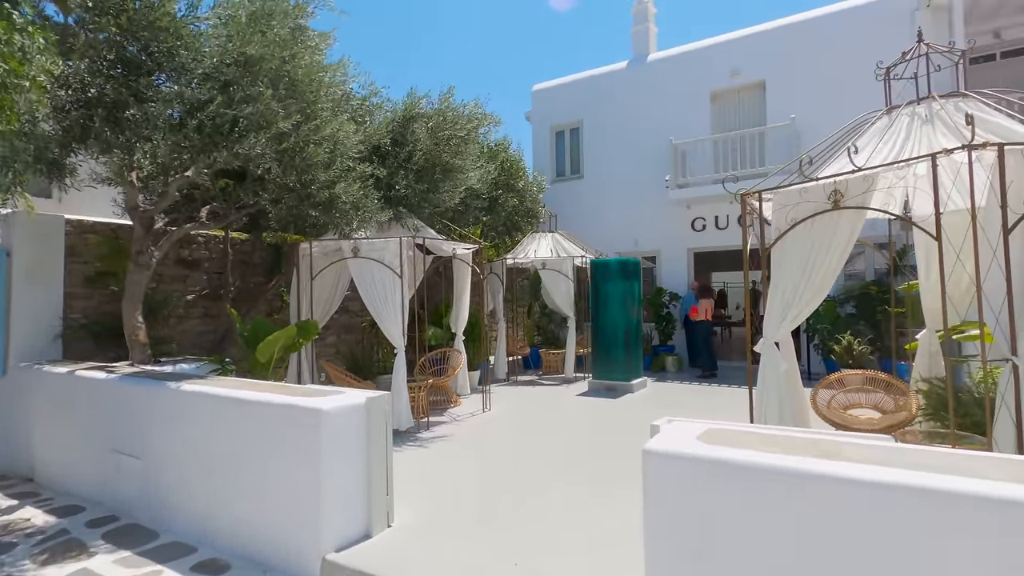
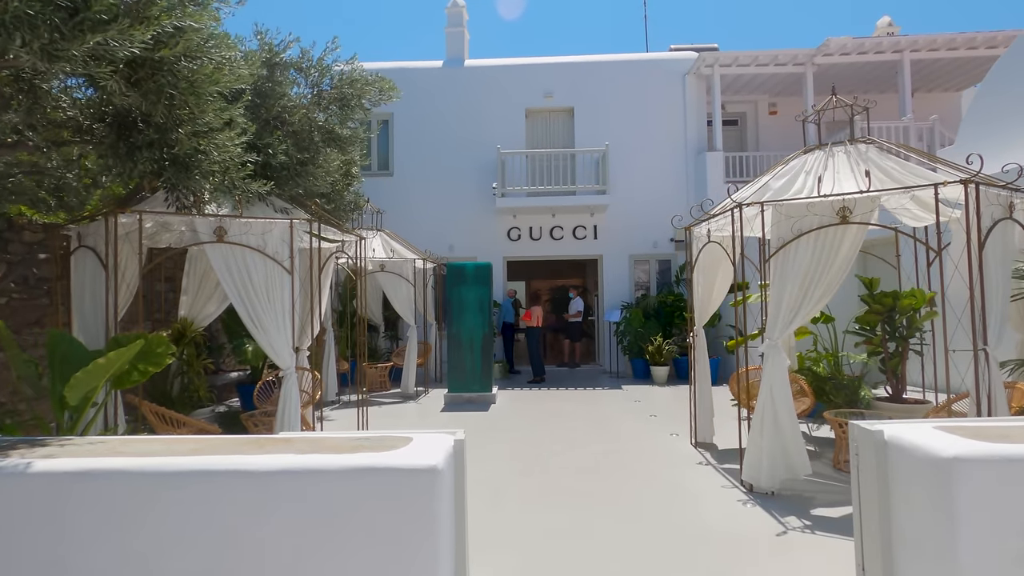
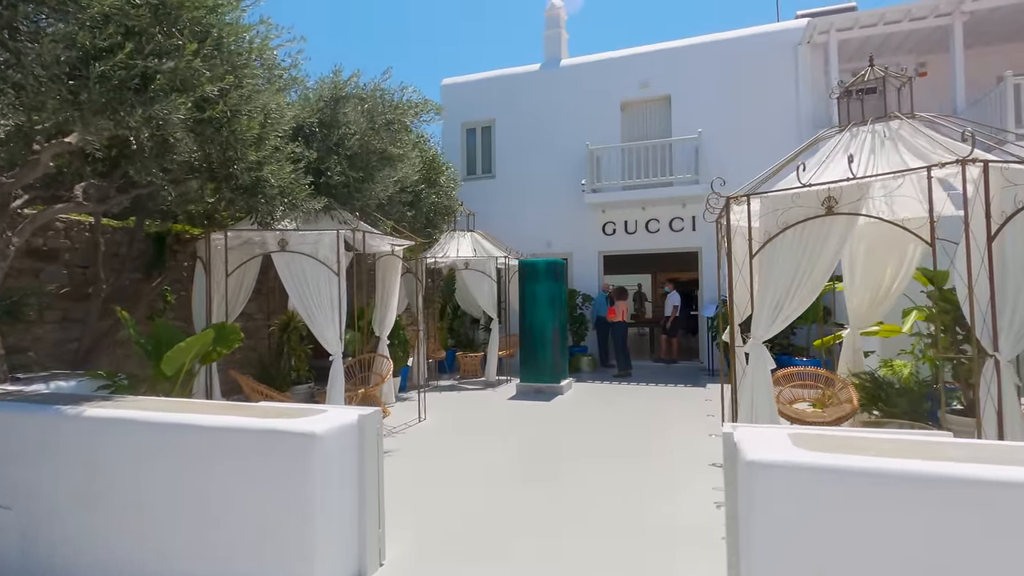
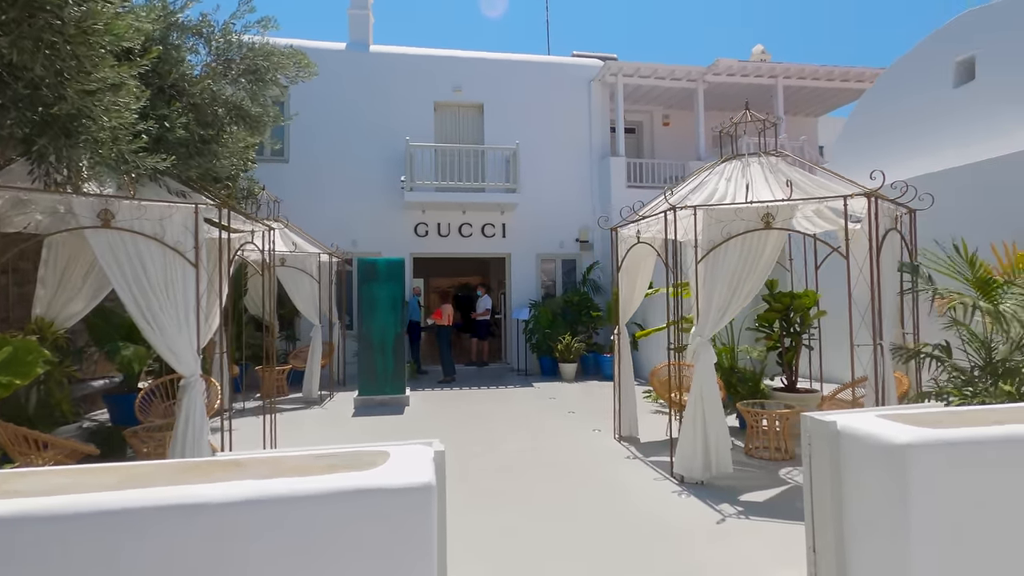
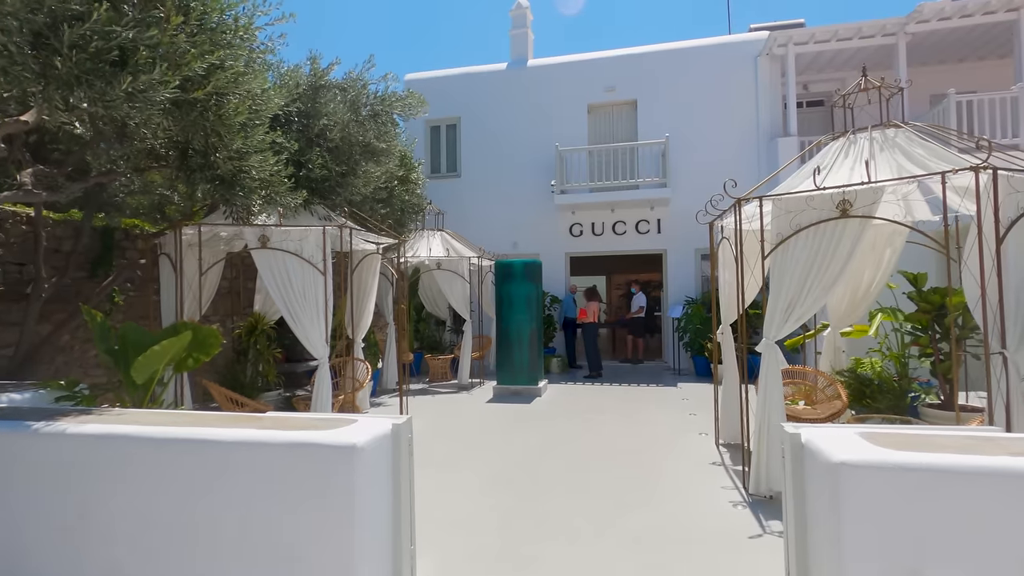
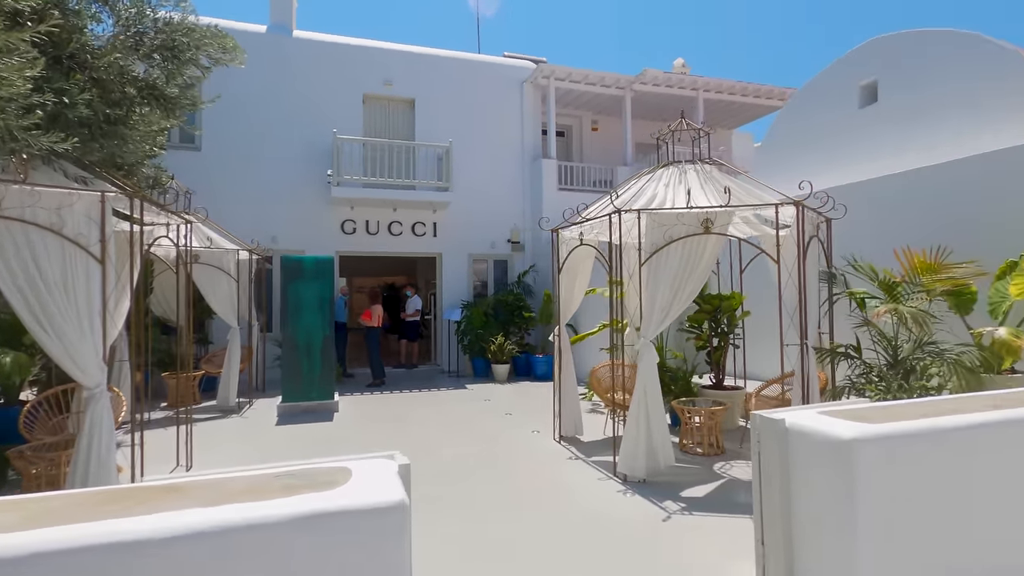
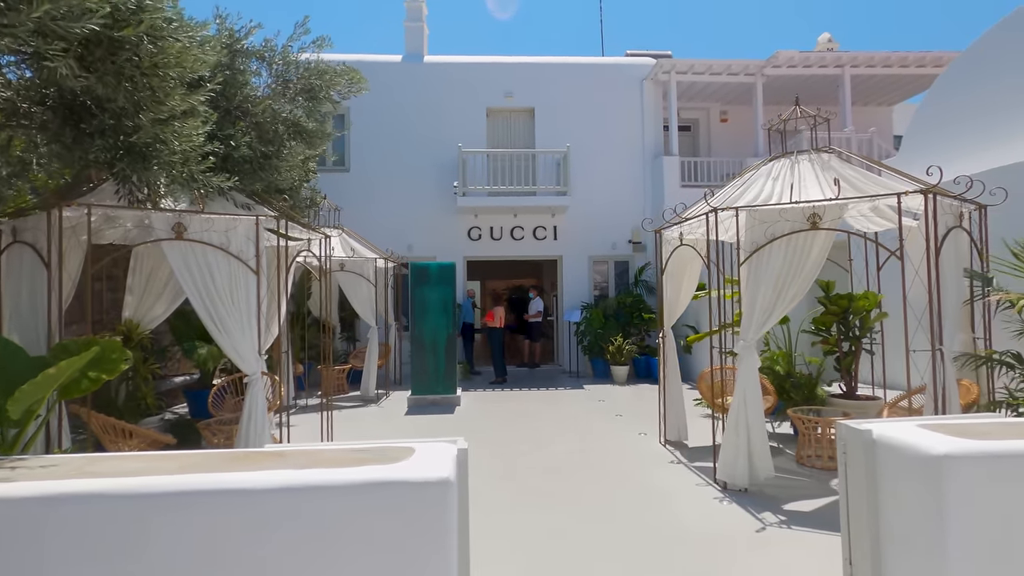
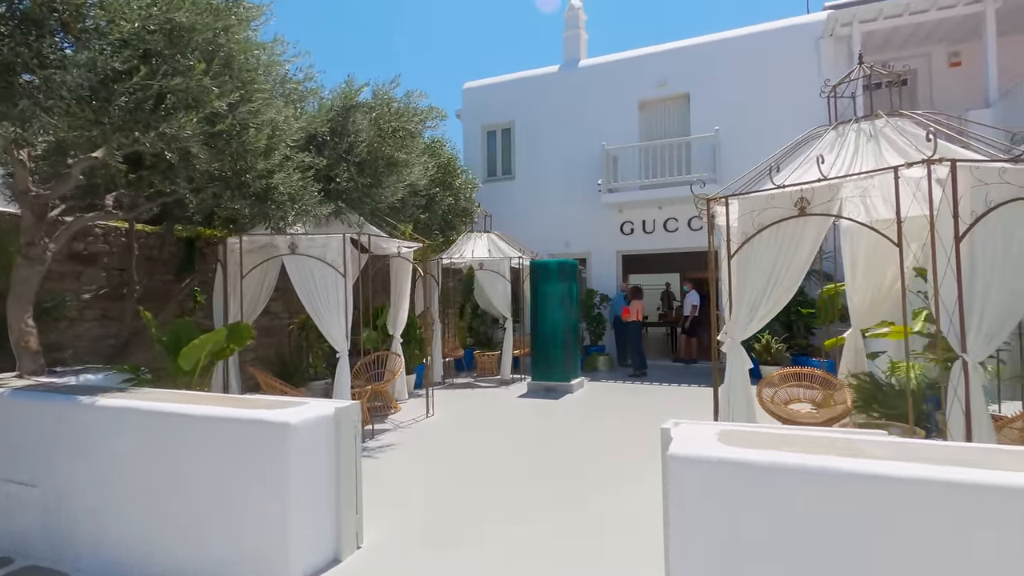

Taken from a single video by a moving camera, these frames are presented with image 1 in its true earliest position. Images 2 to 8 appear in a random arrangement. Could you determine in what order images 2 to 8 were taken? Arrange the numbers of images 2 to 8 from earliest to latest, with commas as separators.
8, 3, 5, 2, 7, 4, 6
